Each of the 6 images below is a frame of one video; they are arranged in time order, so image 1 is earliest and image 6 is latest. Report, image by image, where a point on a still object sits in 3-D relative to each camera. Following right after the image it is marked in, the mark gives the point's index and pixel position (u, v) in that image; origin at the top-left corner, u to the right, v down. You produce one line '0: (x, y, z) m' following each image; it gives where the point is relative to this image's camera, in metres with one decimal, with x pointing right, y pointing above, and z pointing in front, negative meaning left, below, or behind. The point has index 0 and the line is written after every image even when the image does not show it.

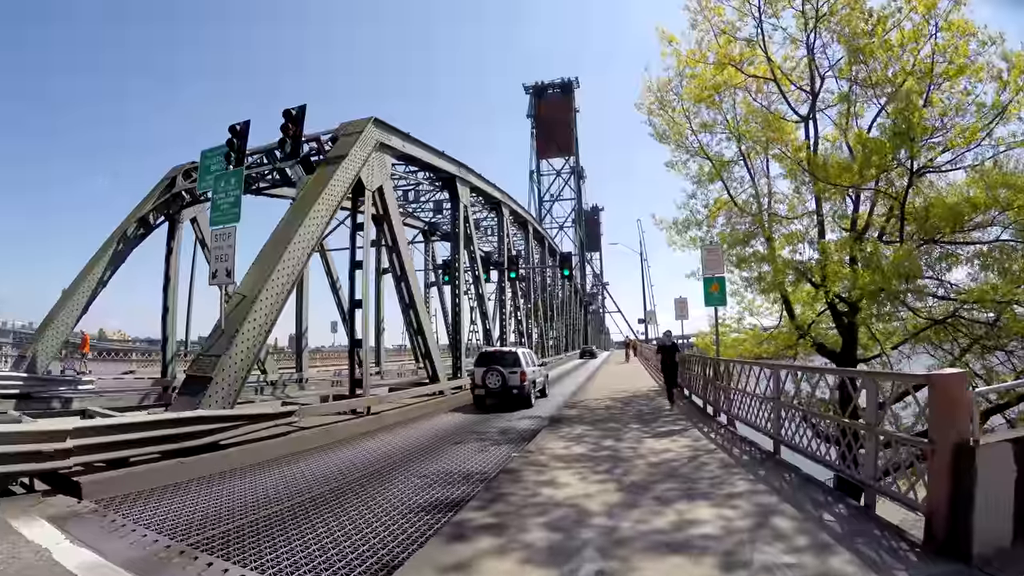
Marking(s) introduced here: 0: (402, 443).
0: (-1.9, -2.6, +10.2) m
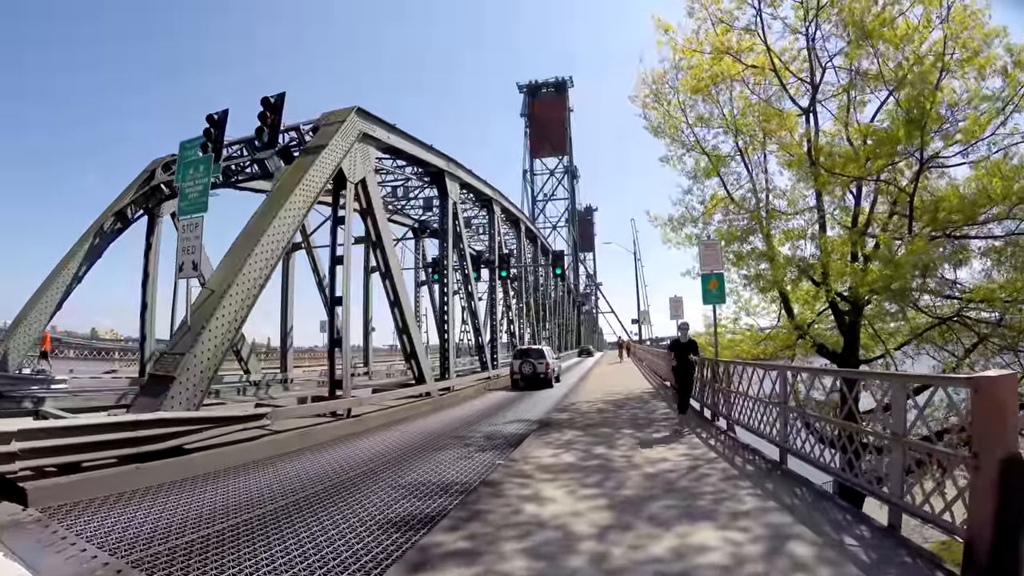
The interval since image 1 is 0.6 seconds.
0: (-2.1, -2.6, +9.7) m
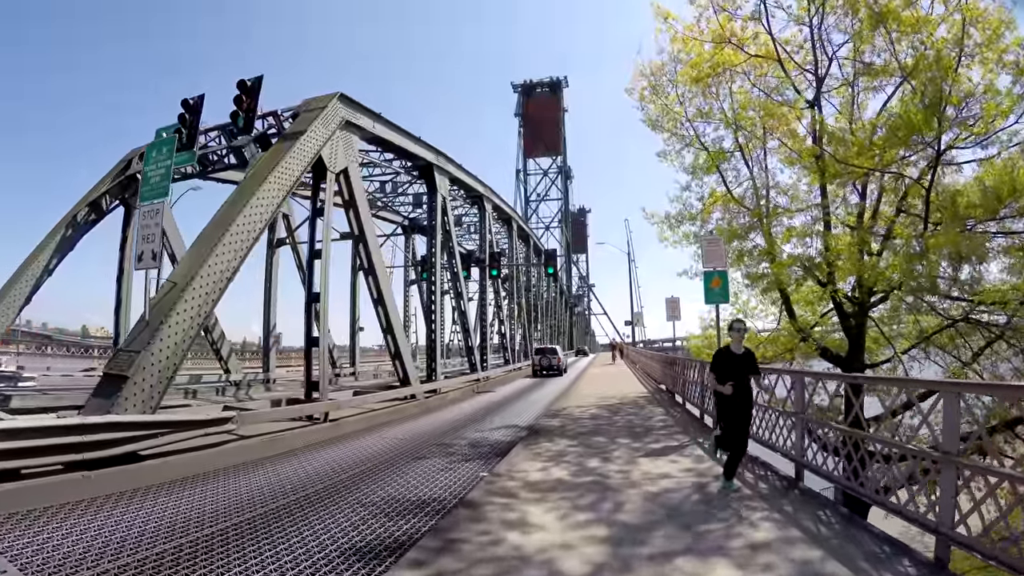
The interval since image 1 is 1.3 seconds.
0: (-2.3, -2.5, +9.0) m
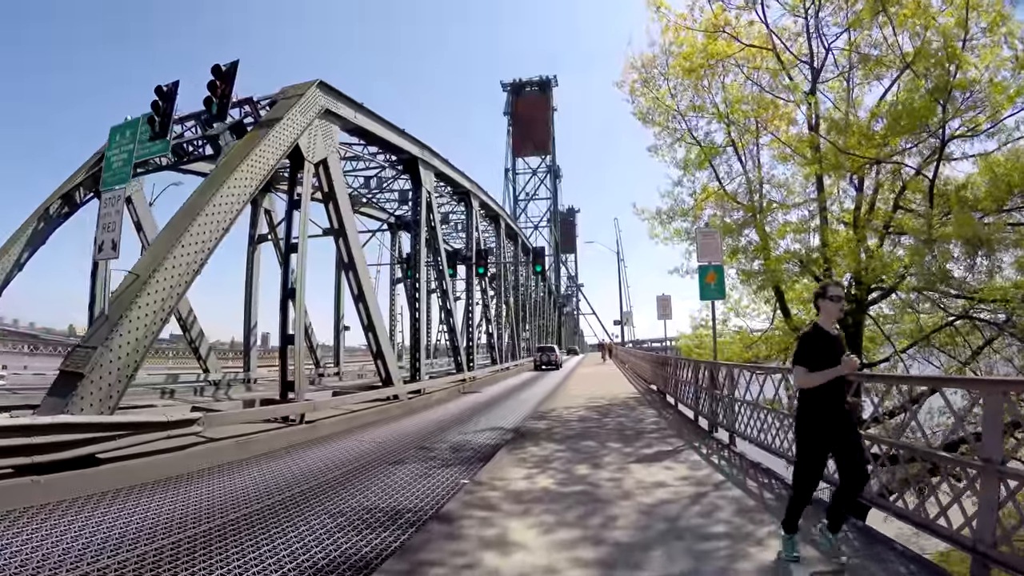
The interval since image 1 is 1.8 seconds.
0: (-2.5, -2.4, +8.5) m
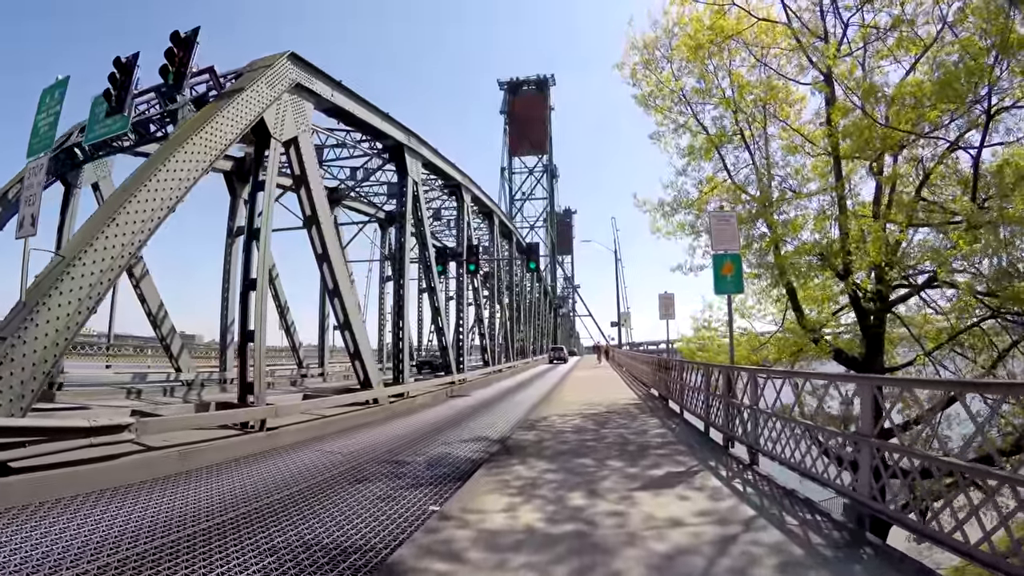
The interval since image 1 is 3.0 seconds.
0: (-2.7, -2.3, +7.4) m
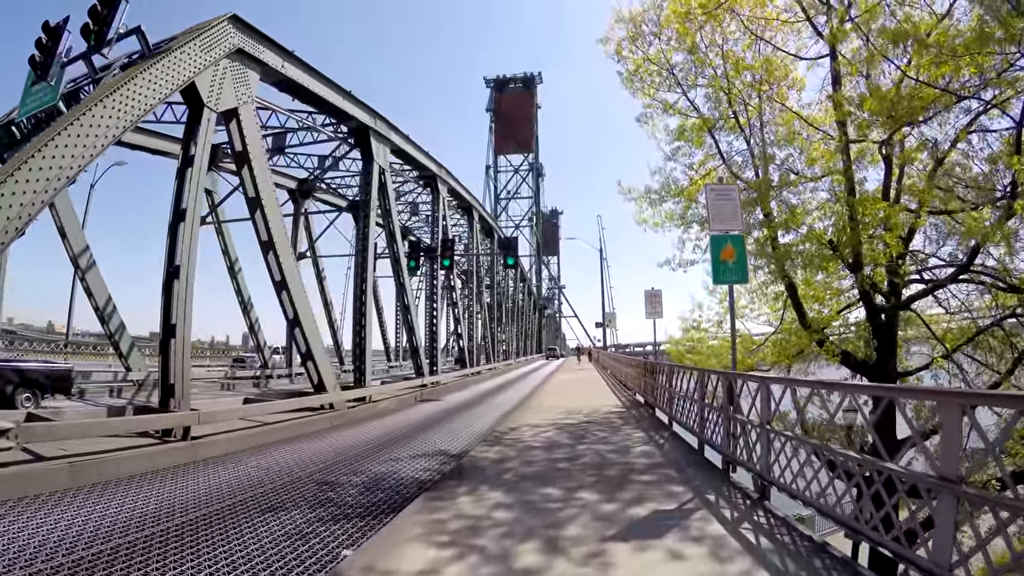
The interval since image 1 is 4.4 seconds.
0: (-3.1, -2.2, +6.1) m
